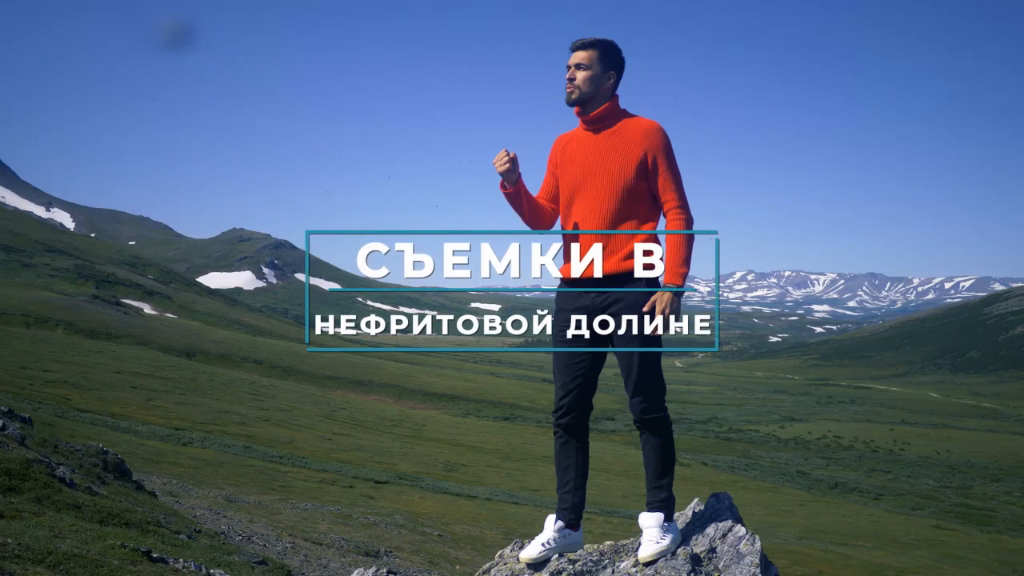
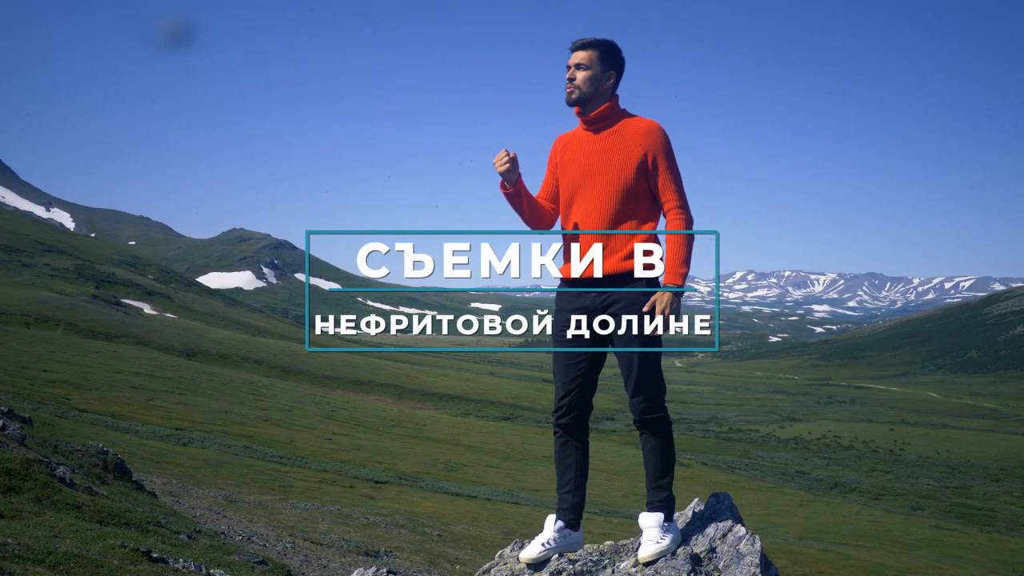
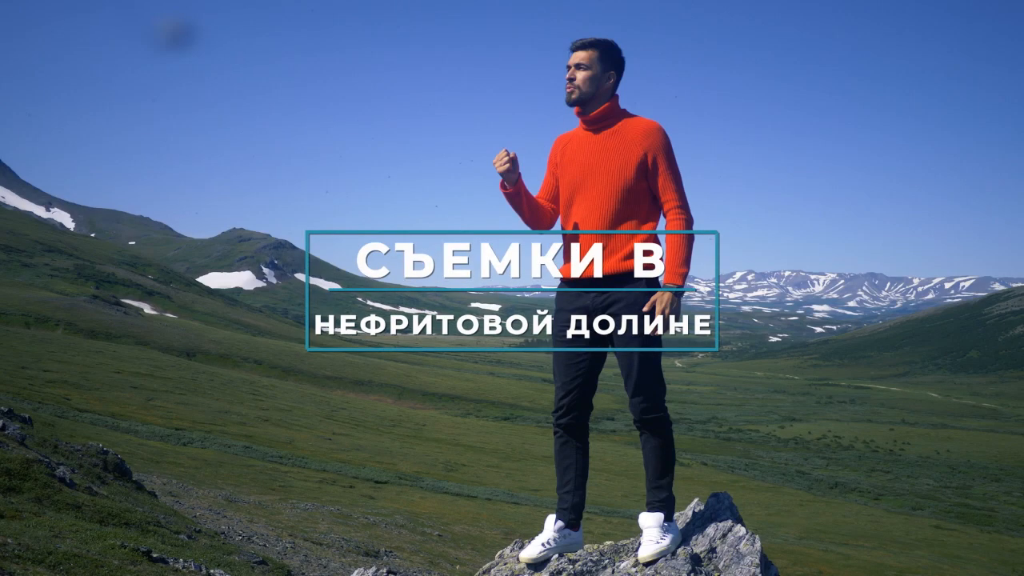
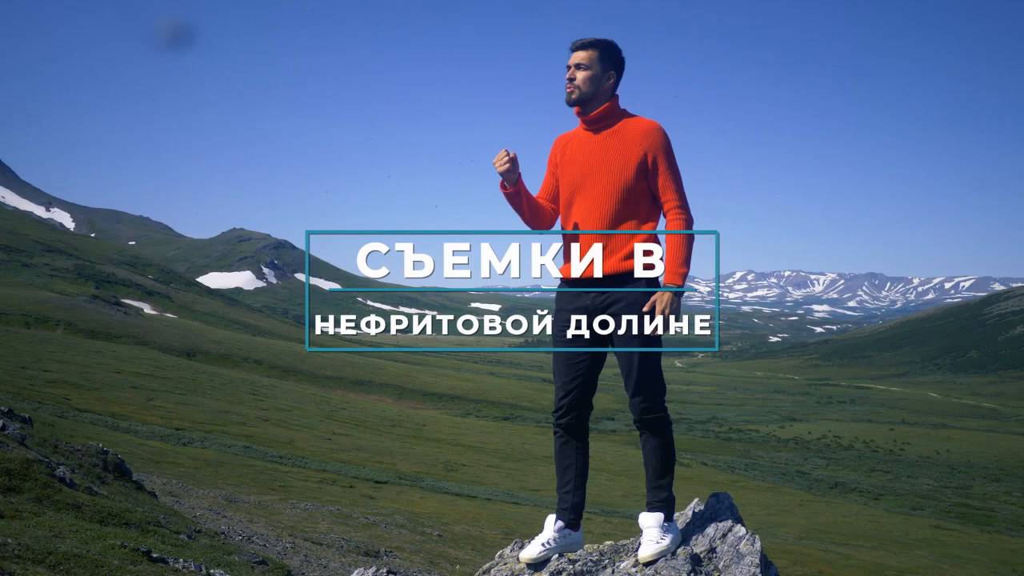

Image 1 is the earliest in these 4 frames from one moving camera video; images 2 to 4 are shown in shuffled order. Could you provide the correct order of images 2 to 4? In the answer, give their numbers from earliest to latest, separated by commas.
4, 2, 3
